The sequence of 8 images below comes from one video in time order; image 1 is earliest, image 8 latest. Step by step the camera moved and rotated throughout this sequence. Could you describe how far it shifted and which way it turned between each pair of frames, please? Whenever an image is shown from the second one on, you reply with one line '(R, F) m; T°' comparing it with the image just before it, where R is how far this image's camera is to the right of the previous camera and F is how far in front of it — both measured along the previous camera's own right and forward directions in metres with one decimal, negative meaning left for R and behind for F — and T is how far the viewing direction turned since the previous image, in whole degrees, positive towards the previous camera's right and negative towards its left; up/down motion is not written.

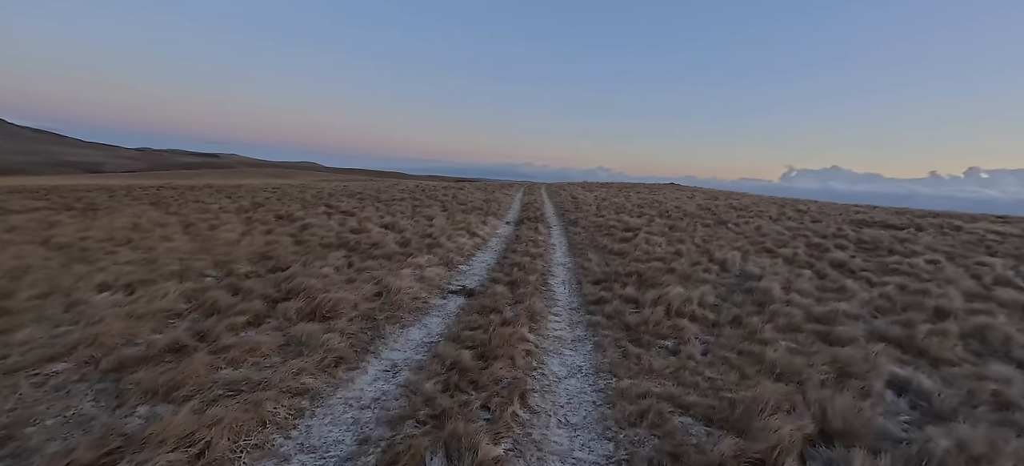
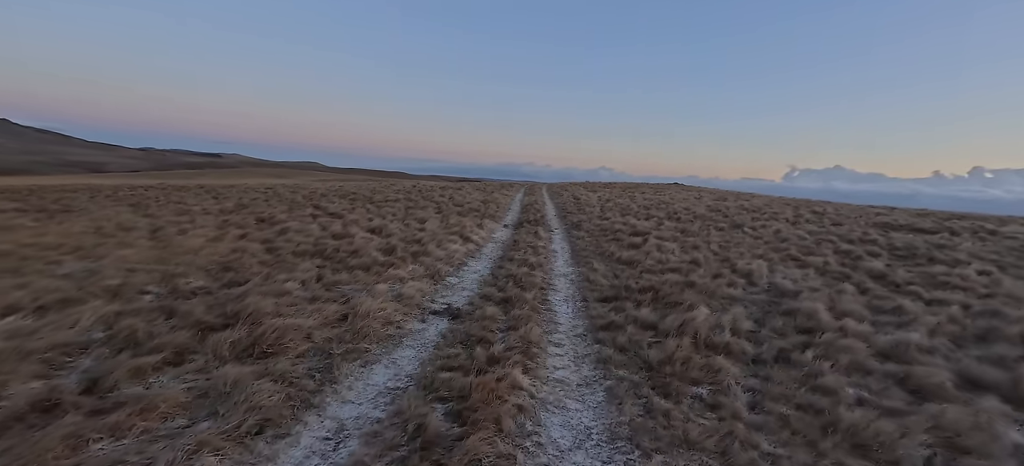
(+0.2, +1.9) m; 0°
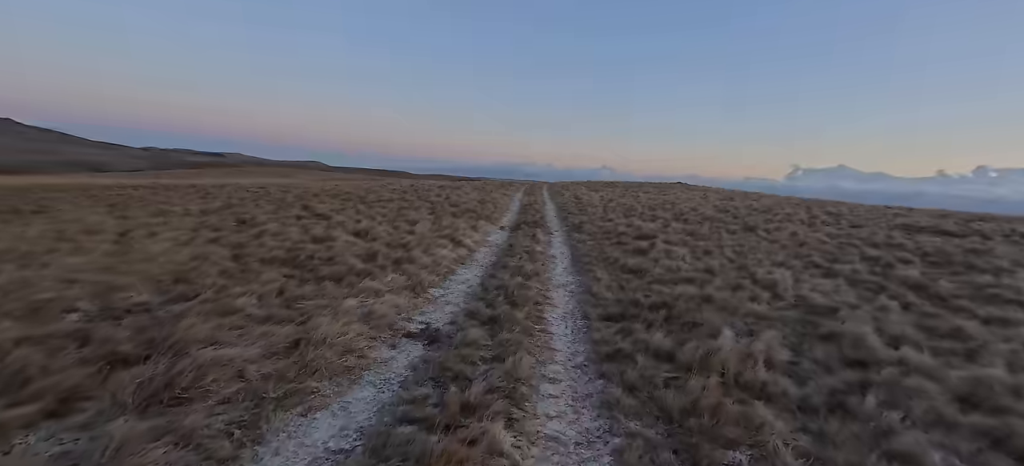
(+0.3, +1.6) m; 0°
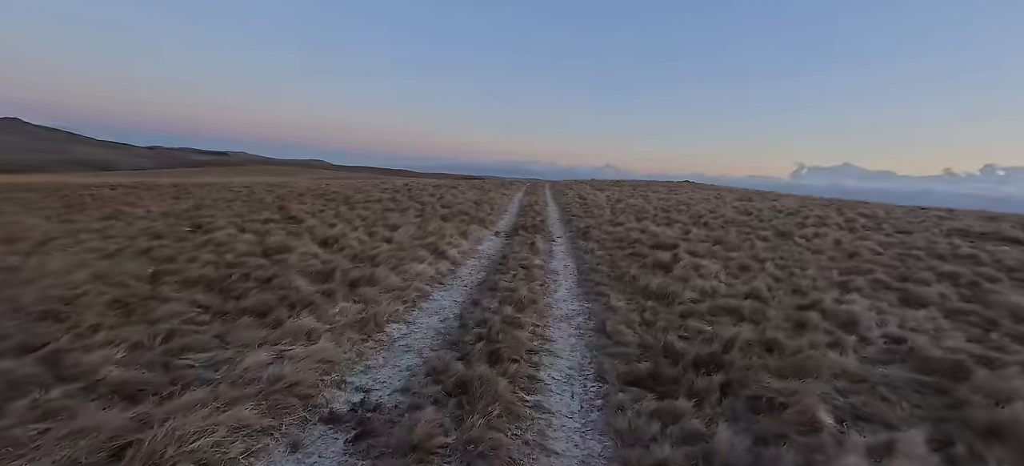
(+0.4, +3.1) m; 0°
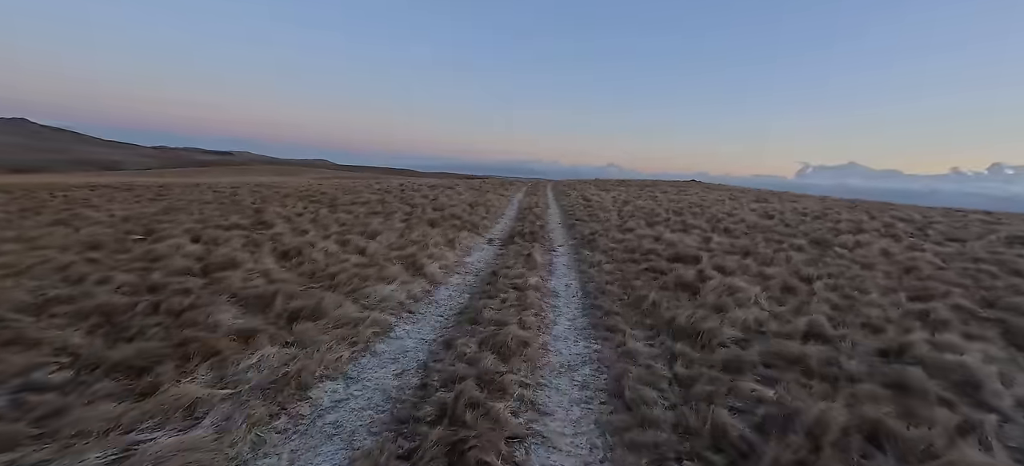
(+0.4, +2.6) m; 0°
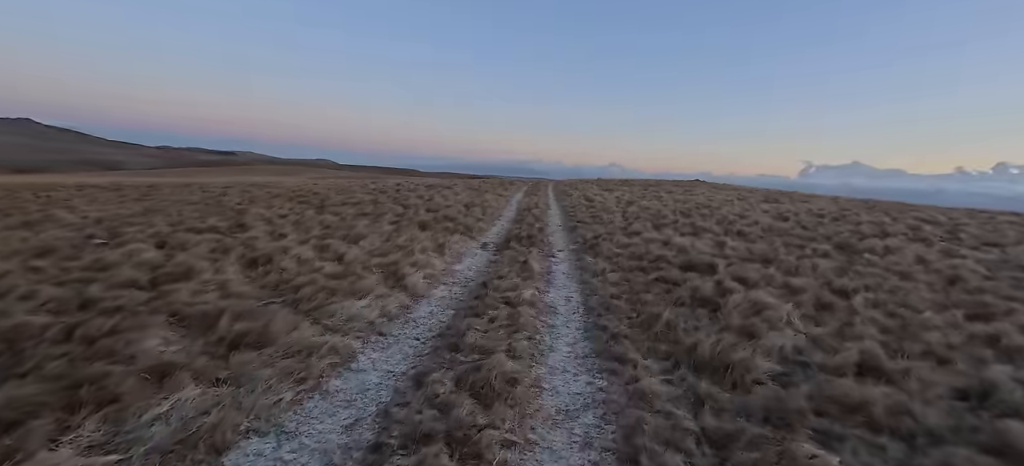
(+0.3, +1.5) m; 0°
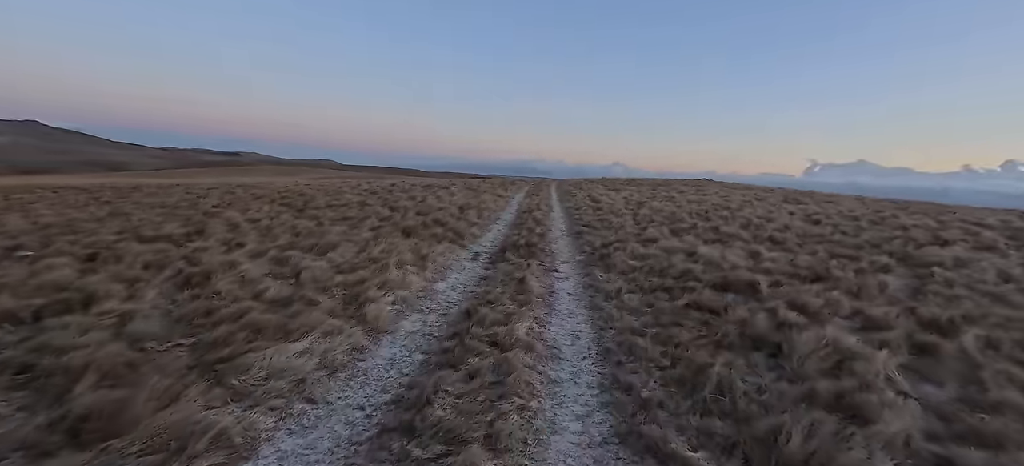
(+0.3, +2.5) m; 0°
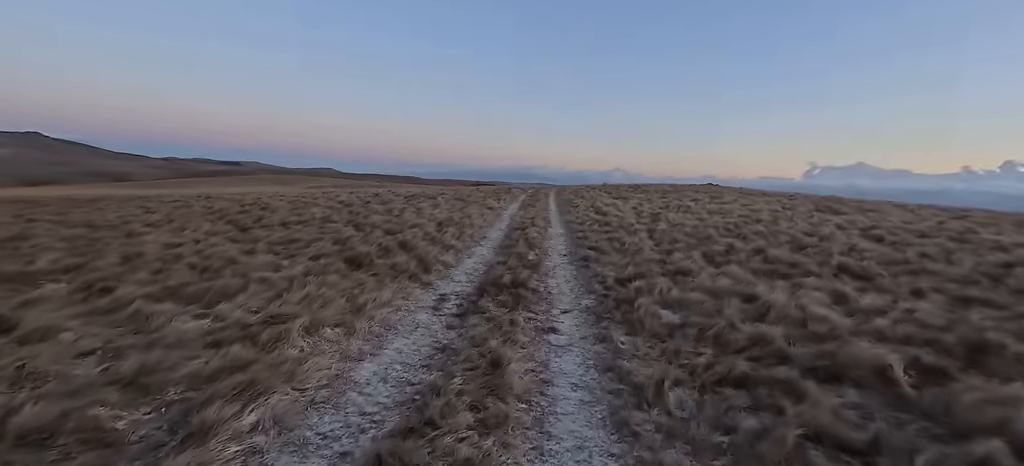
(+0.5, +4.3) m; 0°
